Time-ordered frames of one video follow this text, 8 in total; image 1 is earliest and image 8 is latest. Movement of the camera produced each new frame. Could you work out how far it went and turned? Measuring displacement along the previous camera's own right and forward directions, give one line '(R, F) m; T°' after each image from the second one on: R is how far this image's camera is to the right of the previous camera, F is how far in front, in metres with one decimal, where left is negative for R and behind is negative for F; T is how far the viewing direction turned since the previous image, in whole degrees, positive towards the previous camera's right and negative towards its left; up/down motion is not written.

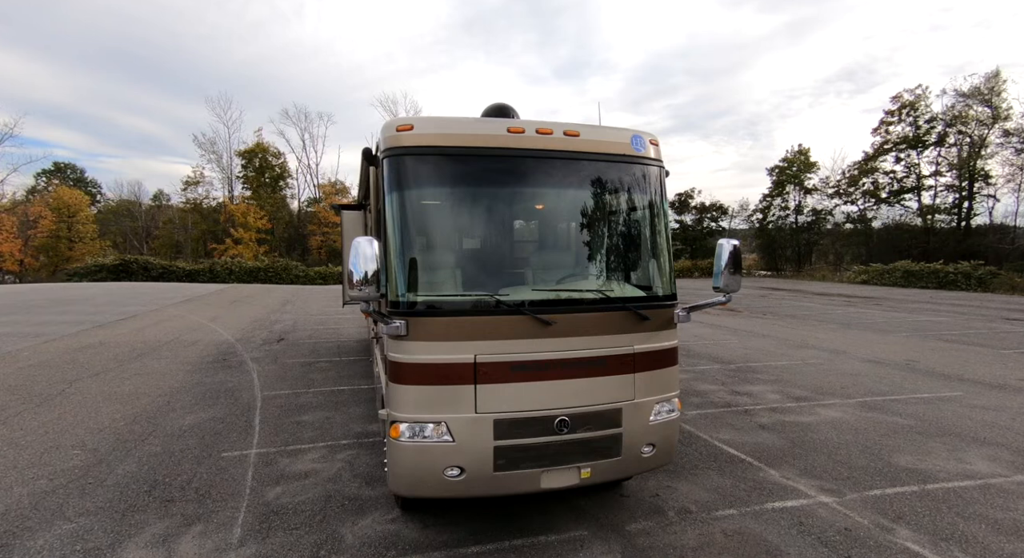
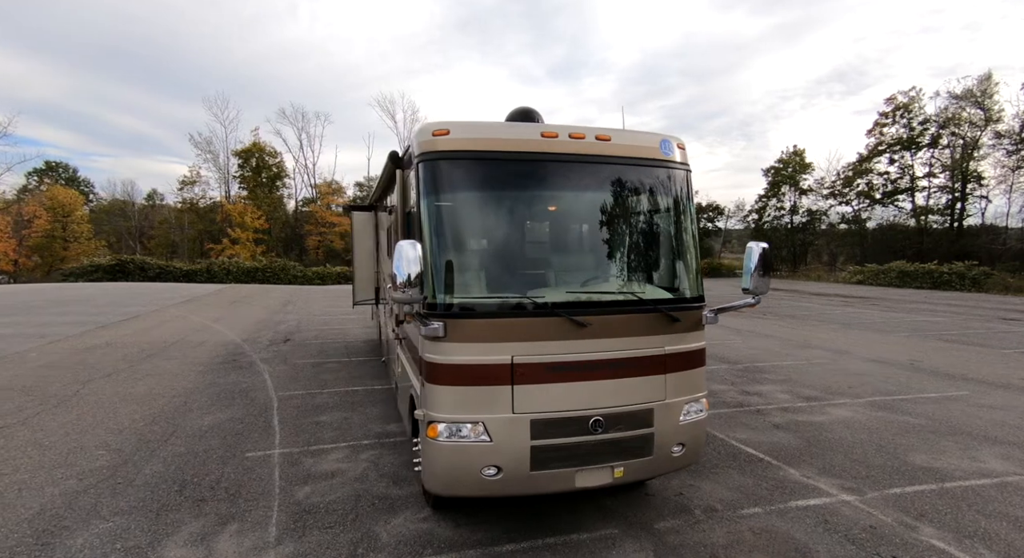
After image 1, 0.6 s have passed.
(-0.3, -0.1) m; +1°
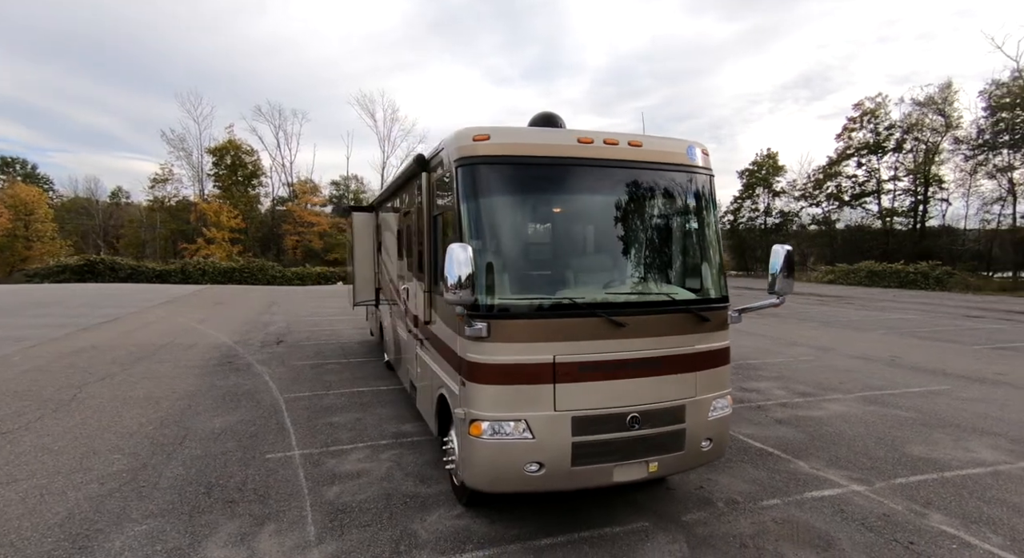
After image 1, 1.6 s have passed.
(-0.4, -0.1) m; +3°
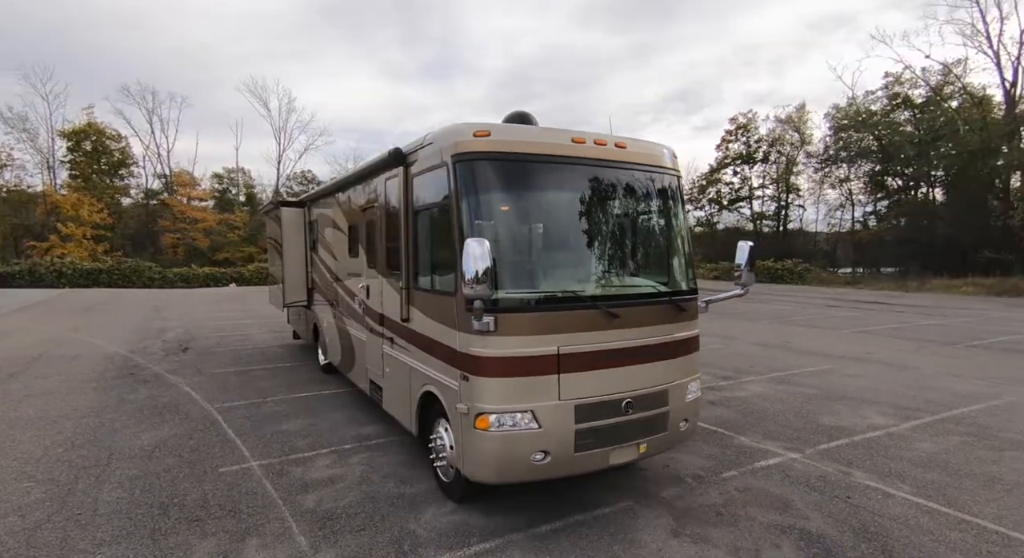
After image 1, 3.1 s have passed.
(-0.7, 0.0) m; +11°
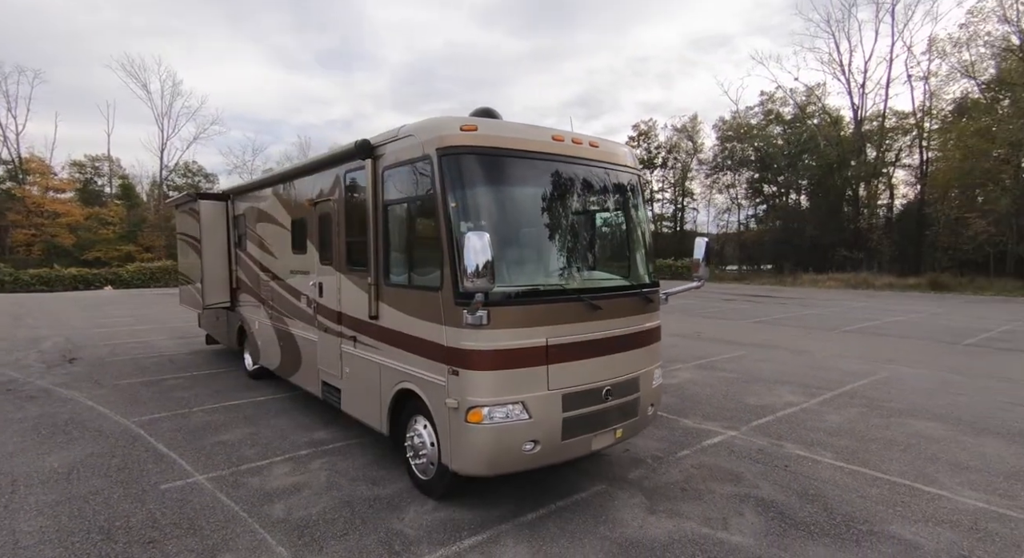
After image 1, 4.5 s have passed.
(-0.6, 0.0) m; +10°
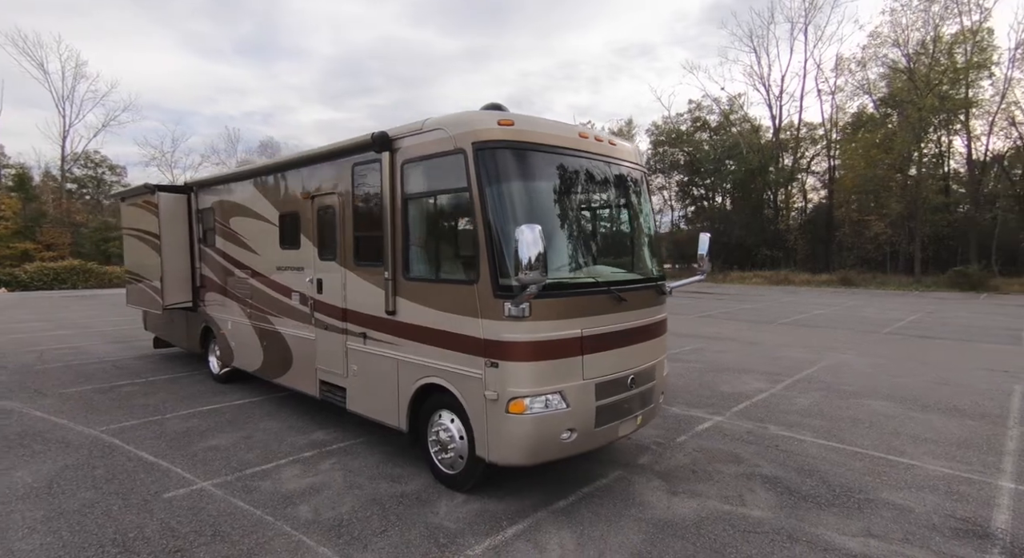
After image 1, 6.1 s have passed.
(-0.8, 0.0) m; +8°
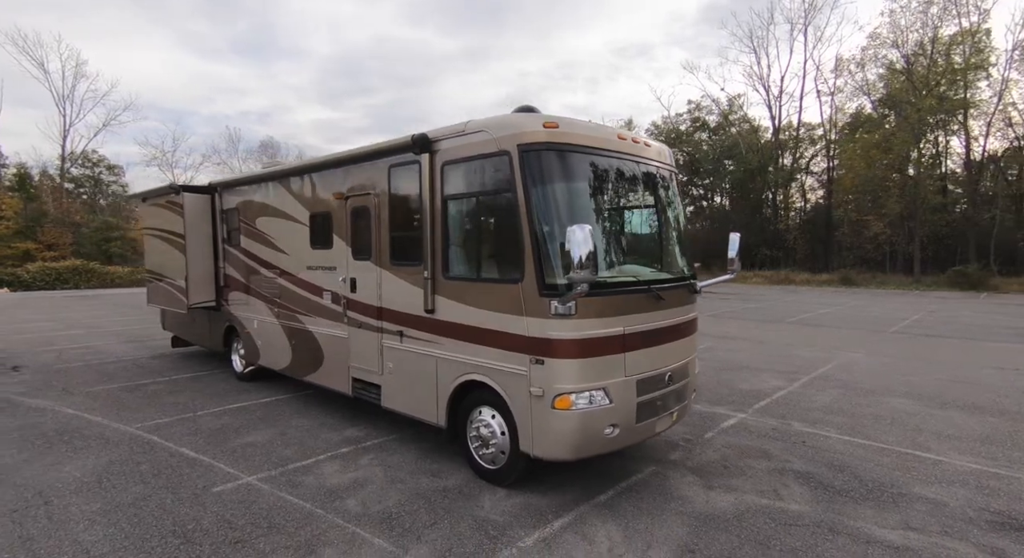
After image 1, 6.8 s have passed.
(-0.3, -0.1) m; 0°
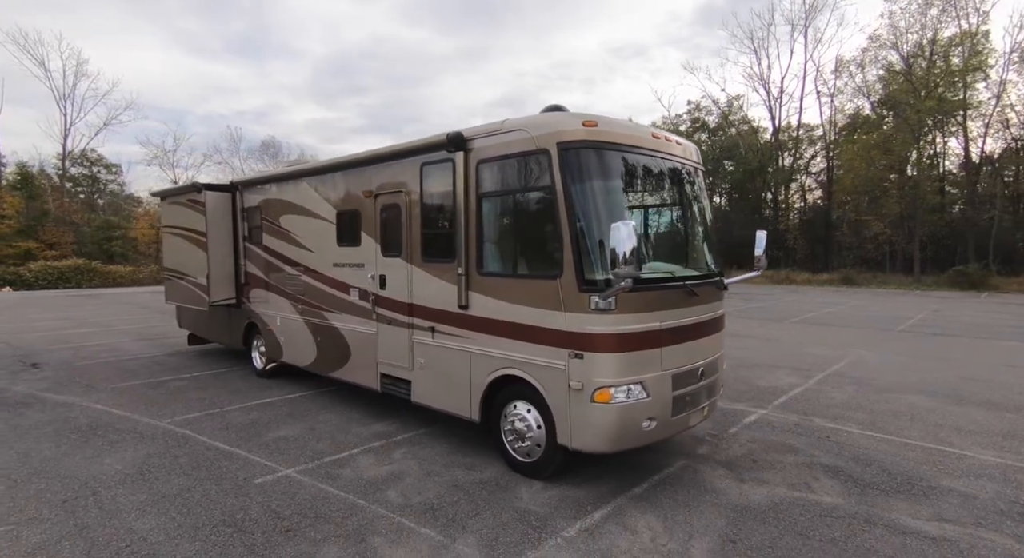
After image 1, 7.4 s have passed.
(-0.3, -0.1) m; 0°
